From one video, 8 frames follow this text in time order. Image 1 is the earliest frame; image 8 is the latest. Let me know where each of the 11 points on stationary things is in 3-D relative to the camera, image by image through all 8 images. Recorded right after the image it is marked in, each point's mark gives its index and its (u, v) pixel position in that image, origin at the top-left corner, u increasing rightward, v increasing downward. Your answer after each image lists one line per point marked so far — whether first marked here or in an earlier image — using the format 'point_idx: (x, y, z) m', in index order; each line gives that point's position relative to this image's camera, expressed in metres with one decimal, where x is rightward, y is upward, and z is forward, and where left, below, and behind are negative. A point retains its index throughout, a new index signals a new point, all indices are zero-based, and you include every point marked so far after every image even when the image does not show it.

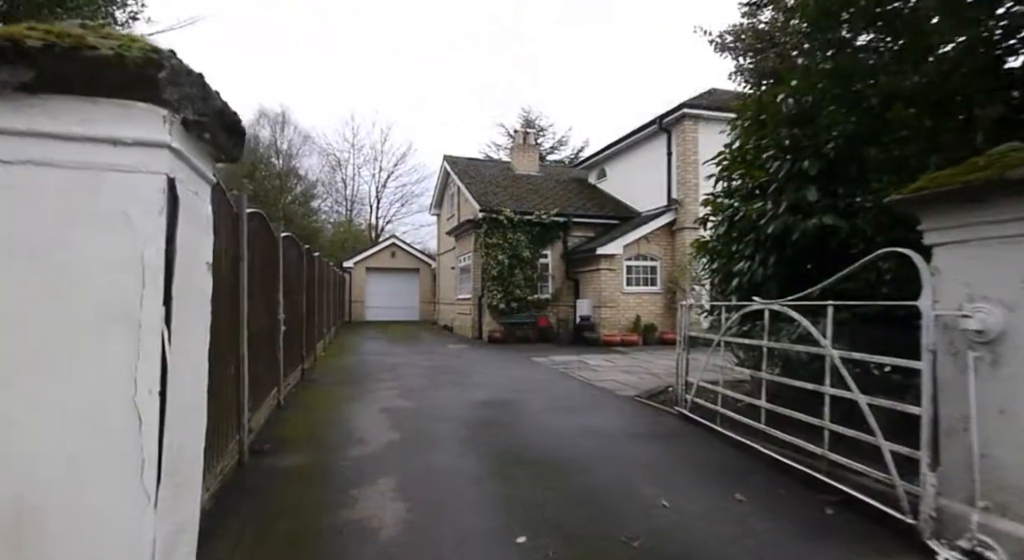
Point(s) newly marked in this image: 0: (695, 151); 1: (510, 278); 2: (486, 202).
0: (+4.9, +3.4, +15.5) m
1: (-0.1, +0.1, +15.5) m
2: (-0.7, +2.1, +16.0) m
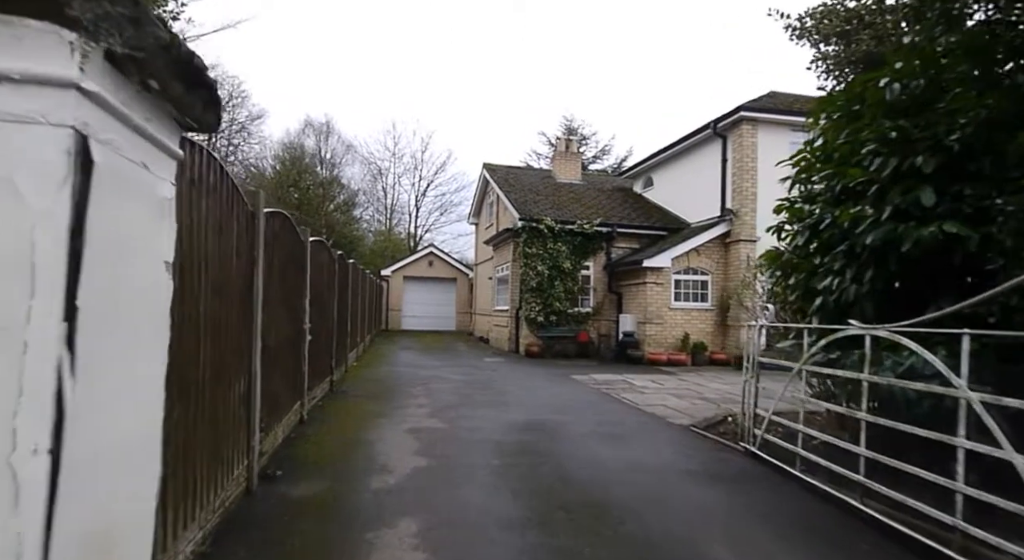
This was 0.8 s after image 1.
0: (+6.0, +3.0, +14.6) m
1: (+0.9, -0.2, +14.8) m
2: (+0.4, +1.8, +15.4) m
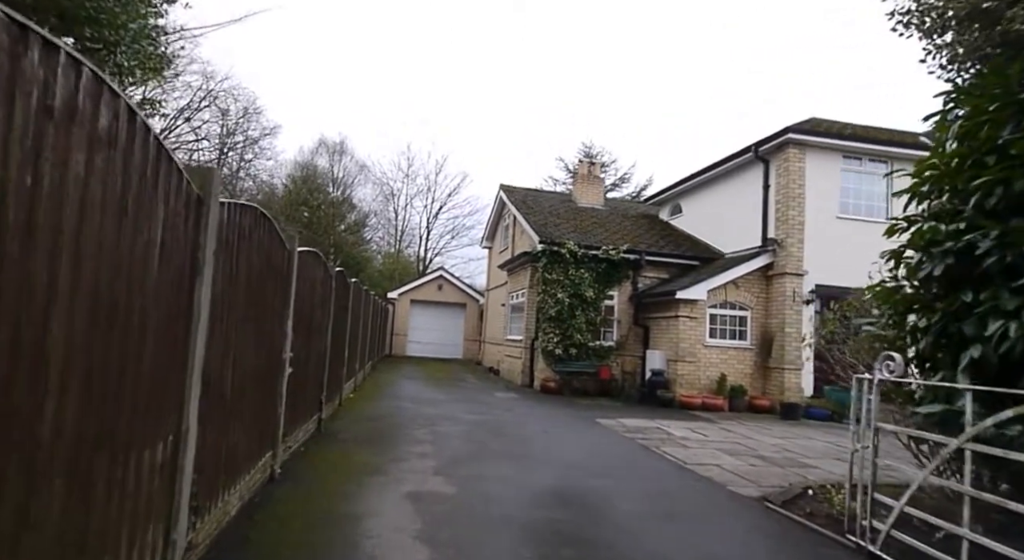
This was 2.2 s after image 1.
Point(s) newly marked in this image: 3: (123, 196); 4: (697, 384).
0: (+6.5, +2.1, +13.4) m
1: (+1.3, -0.9, +13.5) m
2: (+0.9, +1.1, +14.2) m
3: (-1.4, +0.3, +2.1) m
4: (+4.0, -2.2, +12.7) m
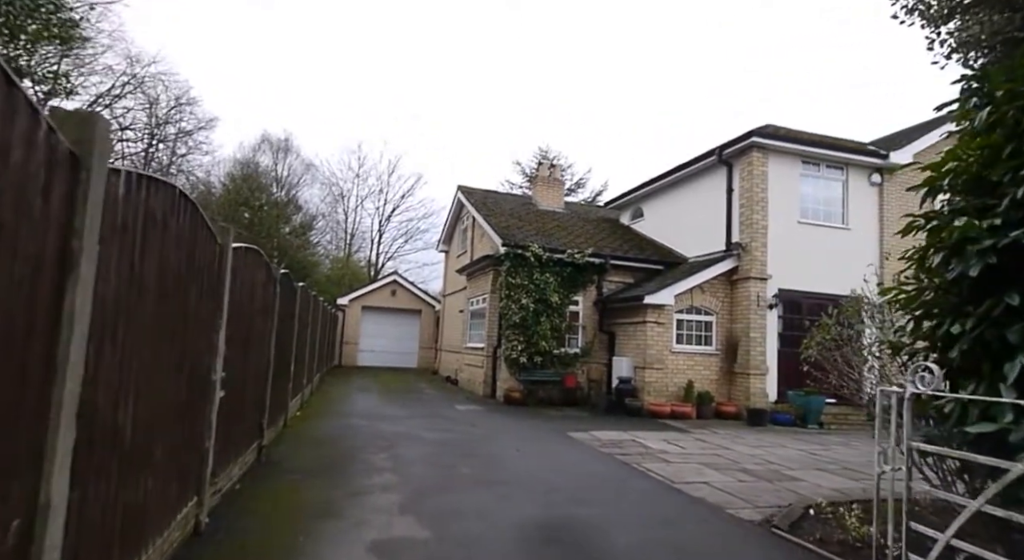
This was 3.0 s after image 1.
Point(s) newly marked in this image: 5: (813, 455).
0: (+5.6, +2.1, +13.2) m
1: (+0.5, -1.0, +12.9) m
2: (0.0, +1.0, +13.6) m
3: (-1.3, +0.3, +1.4) m
4: (+3.2, -2.3, +12.4) m
5: (+4.6, -2.7, +9.0) m
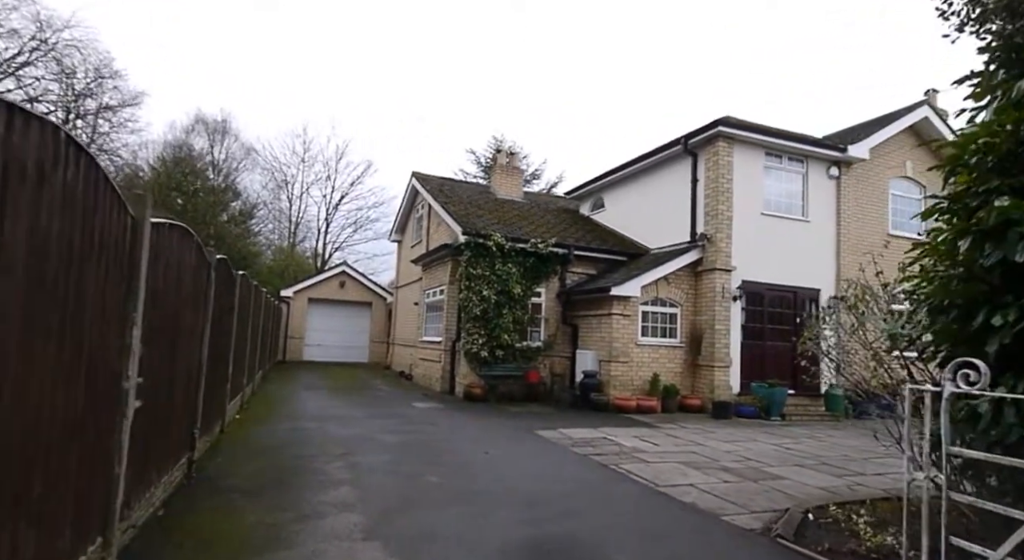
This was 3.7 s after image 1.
0: (+4.8, +2.2, +13.1) m
1: (-0.3, -0.8, +12.3) m
2: (-0.9, +1.2, +12.9) m
3: (-1.1, +0.4, +0.7) m
4: (+2.4, -2.1, +12.0) m
5: (+4.1, -2.5, +8.8) m
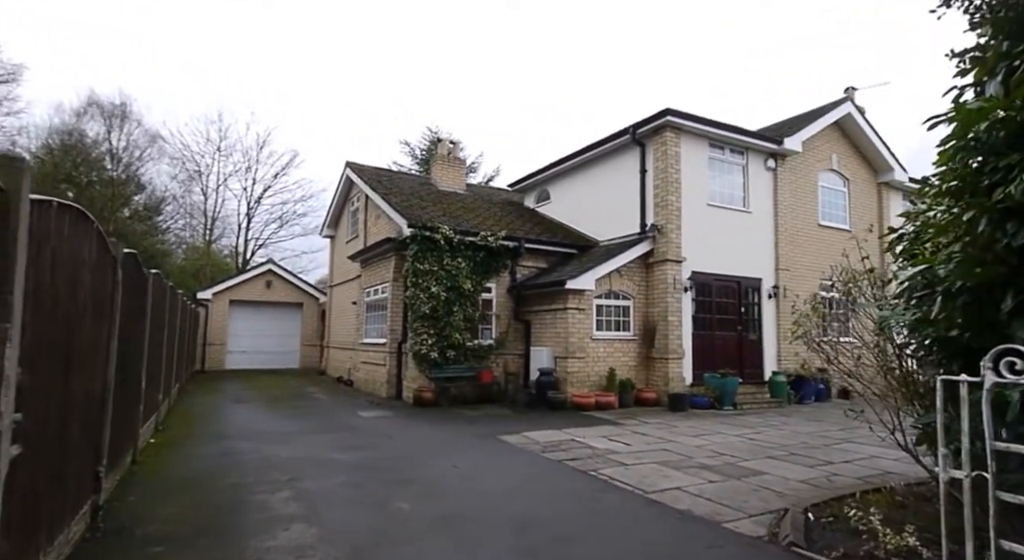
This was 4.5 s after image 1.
0: (+3.6, +2.4, +13.0) m
1: (-1.3, -0.7, +11.7) m
2: (-2.0, +1.3, +12.2) m
3: (-0.8, +0.4, 0.0) m
4: (+1.5, -2.0, +11.7) m
5: (+3.5, -2.4, +8.7) m
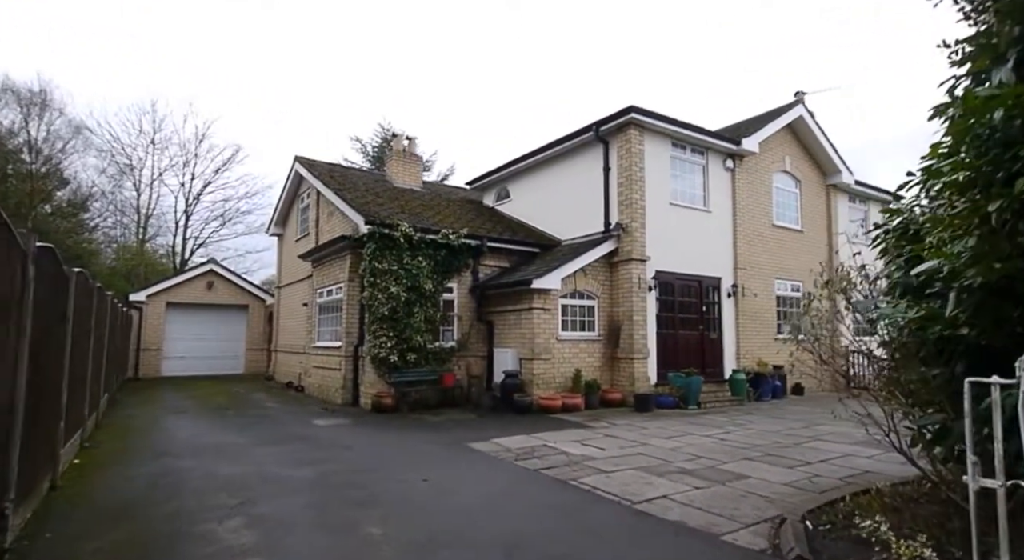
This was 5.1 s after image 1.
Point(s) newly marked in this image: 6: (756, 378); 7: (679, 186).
0: (+2.8, +2.5, +12.8) m
1: (-2.0, -0.7, +11.1) m
2: (-2.7, +1.3, +11.6) m
3: (-0.5, +0.4, -0.5) m
4: (+0.8, -2.0, +11.4) m
5: (+3.1, -2.3, +8.5) m
6: (+5.9, -2.4, +14.4) m
7: (+4.0, +2.3, +14.1) m
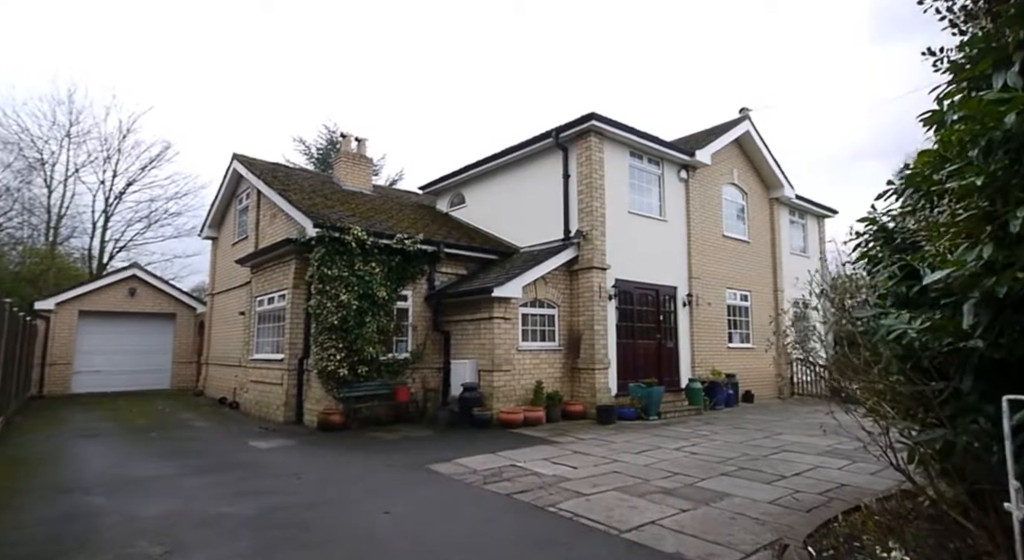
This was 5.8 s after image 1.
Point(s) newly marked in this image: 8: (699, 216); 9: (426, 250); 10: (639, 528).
0: (+1.9, +2.3, +12.5) m
1: (-2.7, -0.9, +10.3) m
2: (-3.5, +1.2, +10.8) m
3: (-0.1, +0.4, -1.0) m
4: (0.0, -2.1, +10.9) m
5: (+2.6, -2.5, +8.3) m
6: (+4.9, -2.6, +14.3) m
7: (+2.9, +2.1, +13.9) m
8: (+4.8, +1.7, +15.3) m
9: (-1.7, +0.6, +11.6) m
10: (+1.0, -2.0, +4.8) m
